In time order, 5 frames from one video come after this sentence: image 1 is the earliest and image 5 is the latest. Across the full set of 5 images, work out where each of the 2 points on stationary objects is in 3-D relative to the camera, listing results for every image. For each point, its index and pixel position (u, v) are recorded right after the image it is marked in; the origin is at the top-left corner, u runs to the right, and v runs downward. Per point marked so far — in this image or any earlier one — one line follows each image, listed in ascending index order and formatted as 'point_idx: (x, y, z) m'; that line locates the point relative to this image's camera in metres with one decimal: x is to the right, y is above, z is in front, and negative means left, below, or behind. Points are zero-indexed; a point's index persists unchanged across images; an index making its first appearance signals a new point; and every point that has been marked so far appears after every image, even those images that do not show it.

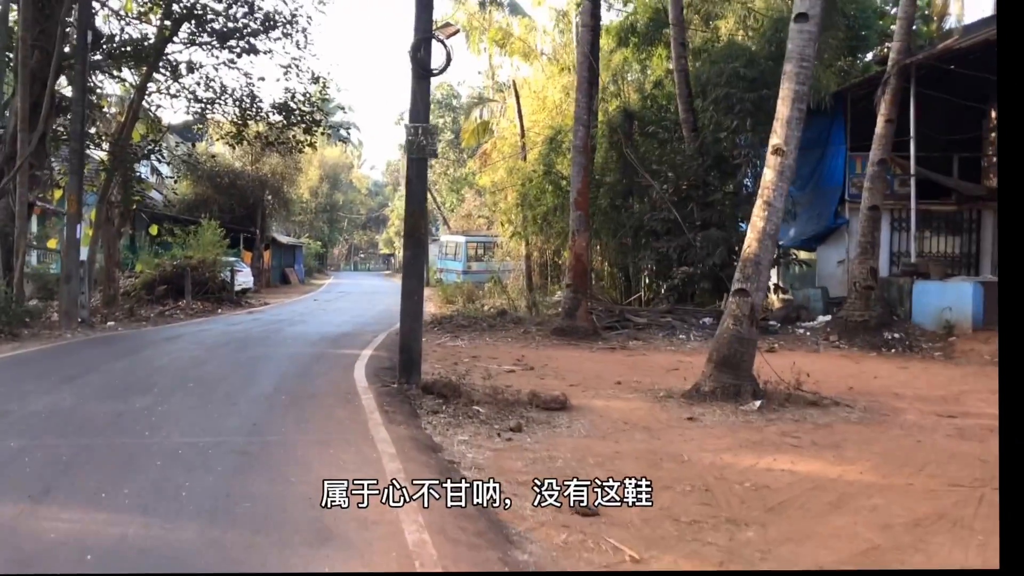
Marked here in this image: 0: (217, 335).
0: (-4.9, -0.8, +14.4) m
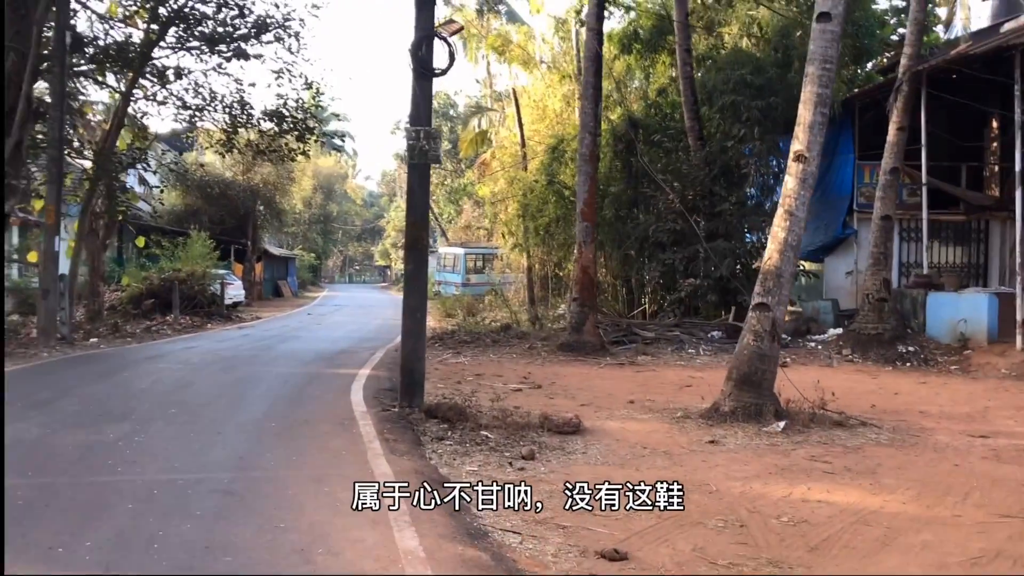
0: (-4.9, -1.0, +13.8) m
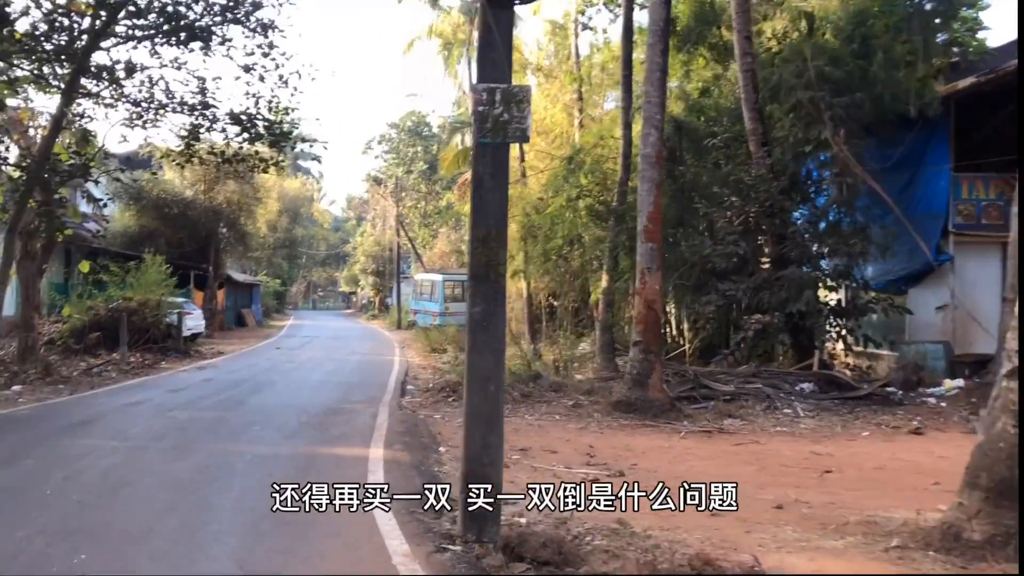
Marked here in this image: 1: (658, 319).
0: (-4.3, -1.5, +10.3) m
1: (+1.8, -0.4, +10.7) m
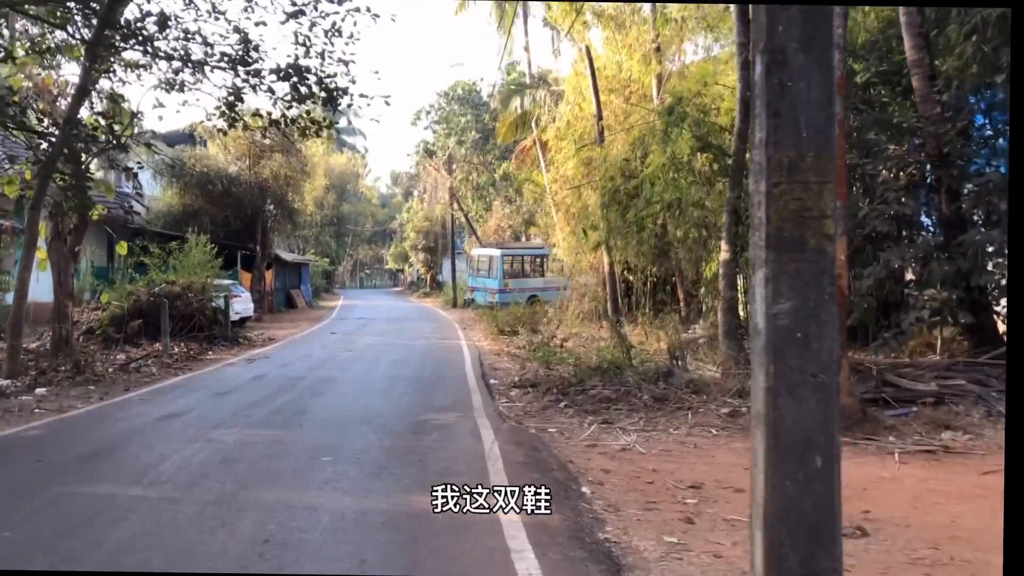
0: (-3.0, -1.4, +8.1) m
1: (+3.1, -0.1, +8.1) m
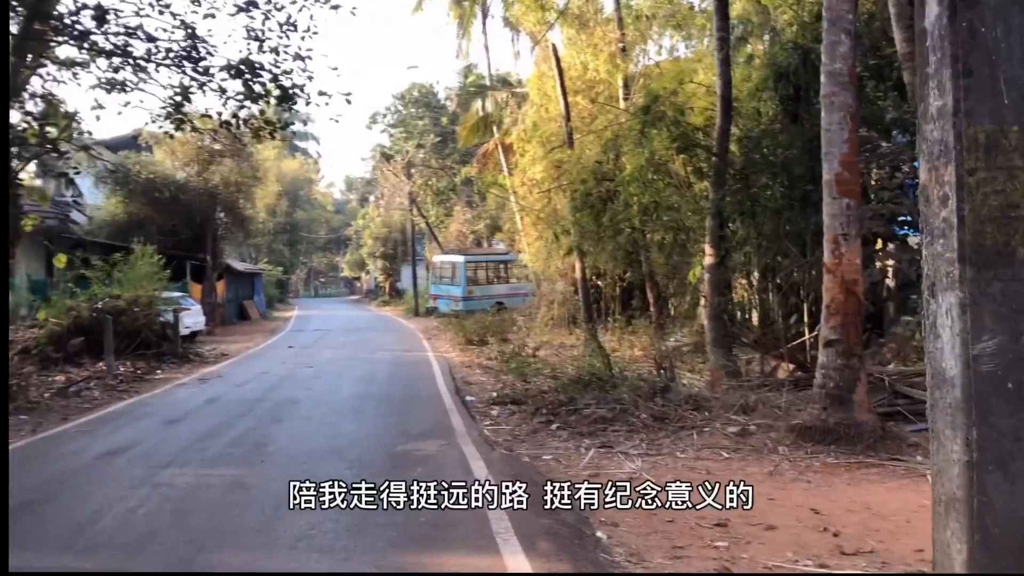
0: (-3.1, -1.5, +7.1) m
1: (+3.0, -0.2, +7.4) m
